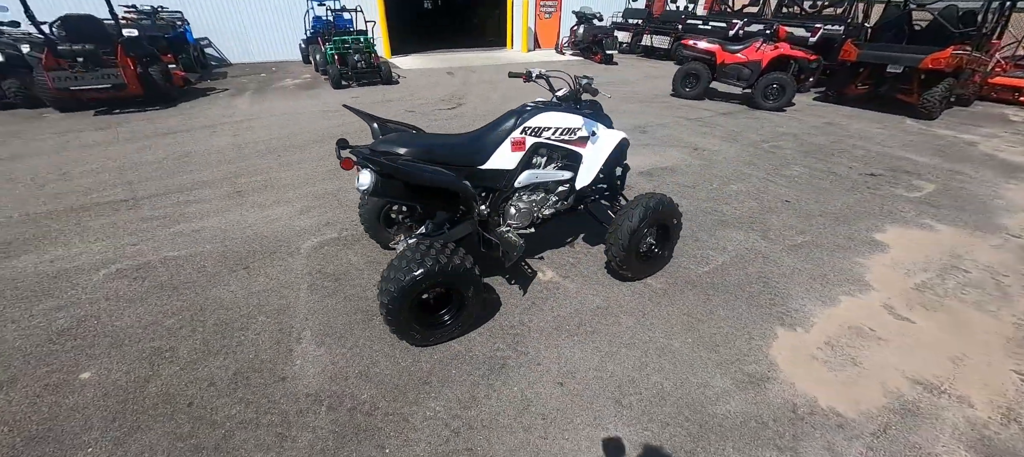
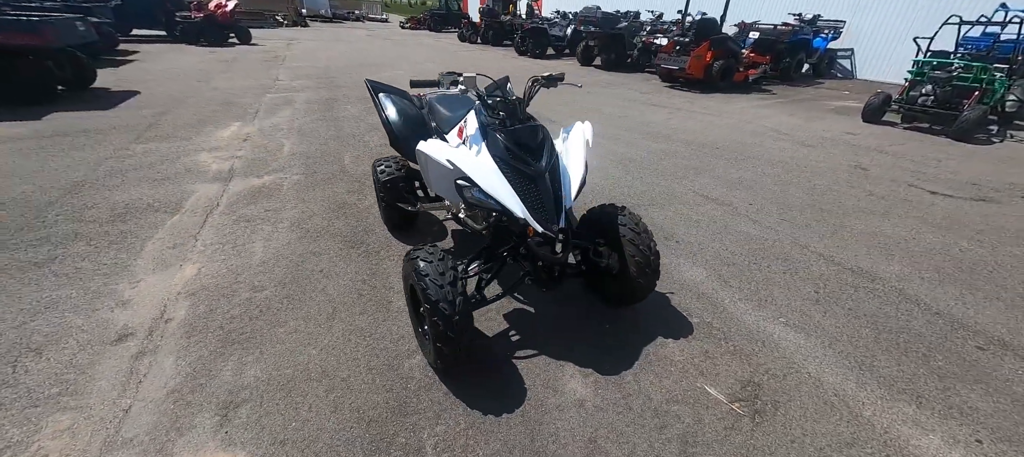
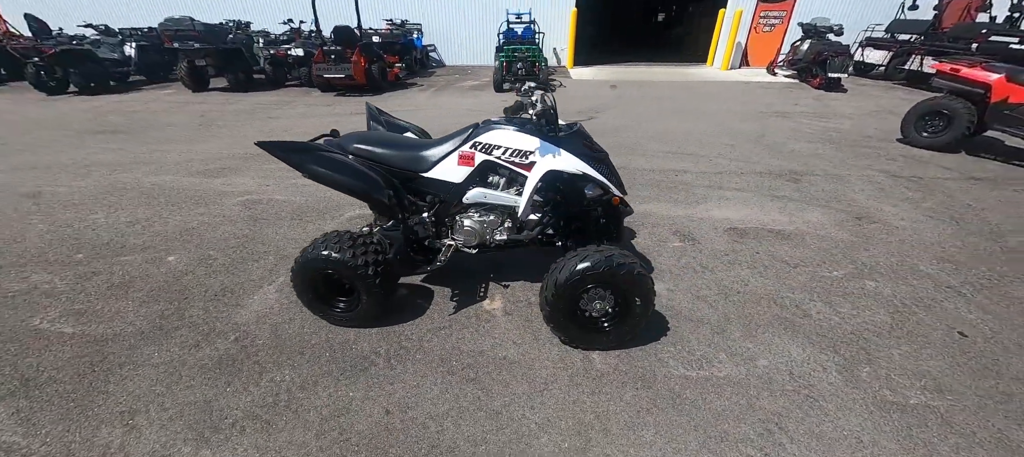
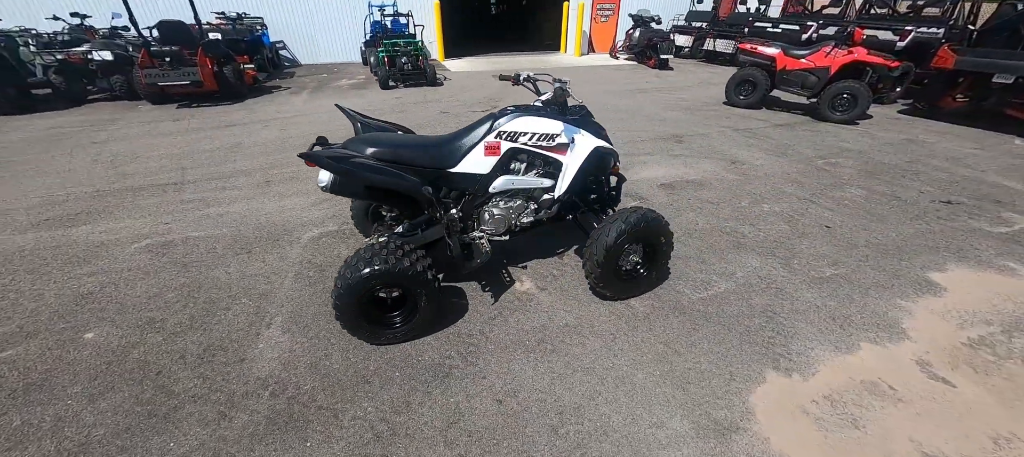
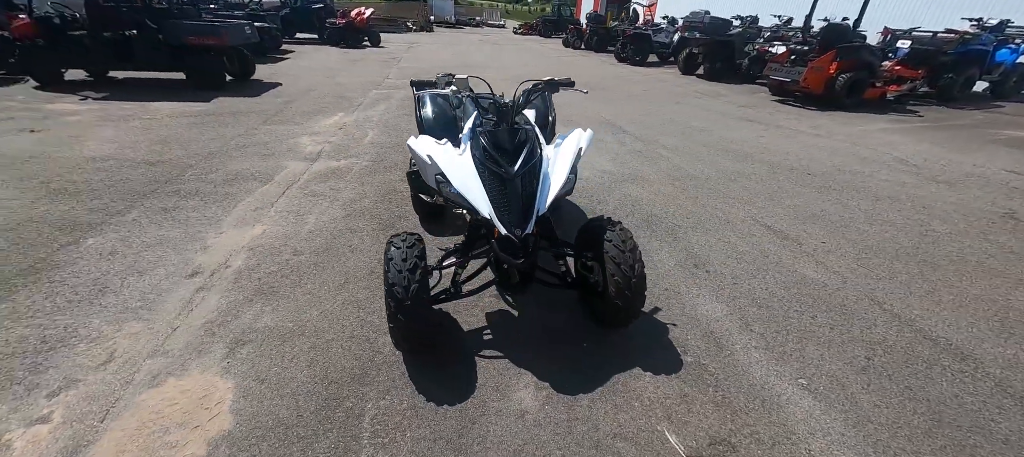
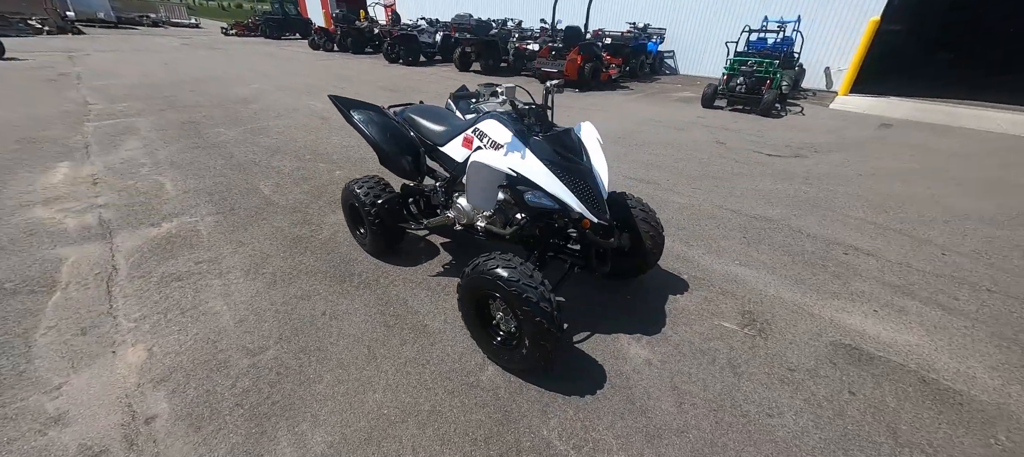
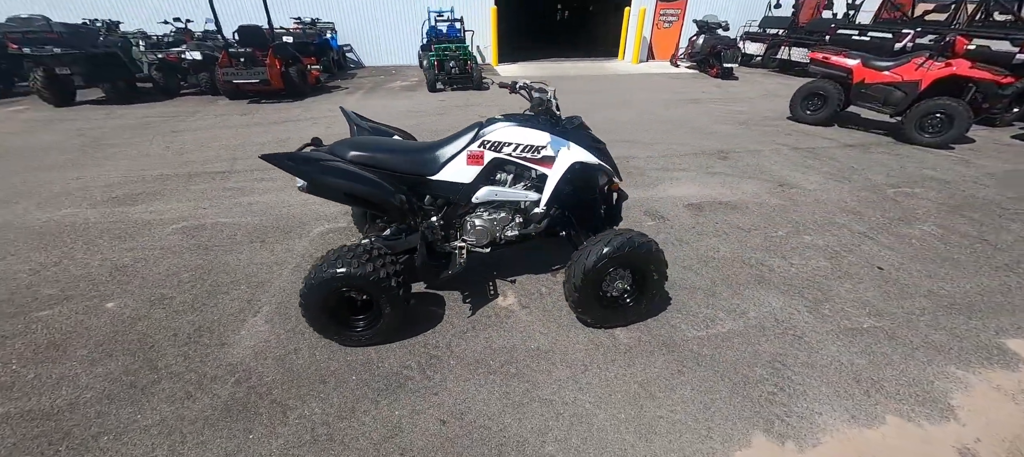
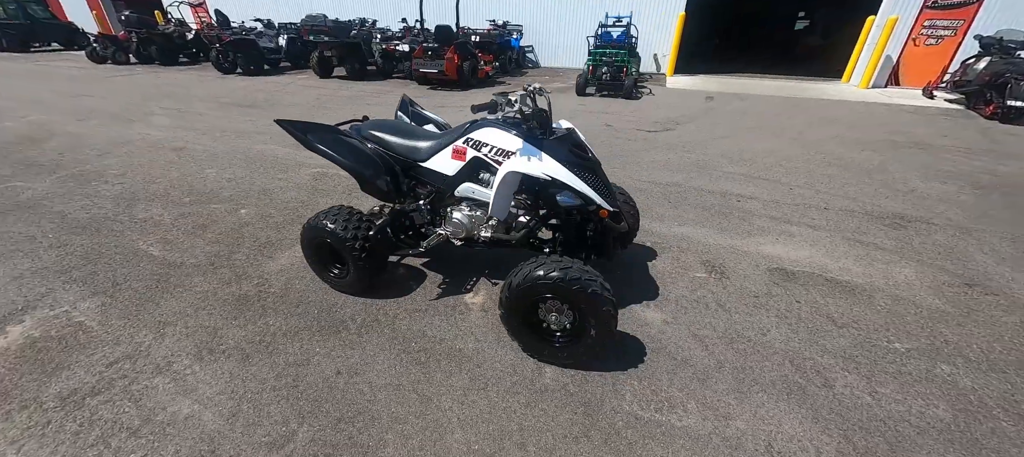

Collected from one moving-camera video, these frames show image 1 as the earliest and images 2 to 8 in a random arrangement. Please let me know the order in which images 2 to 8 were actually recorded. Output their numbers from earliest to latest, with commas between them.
4, 7, 3, 8, 6, 2, 5
